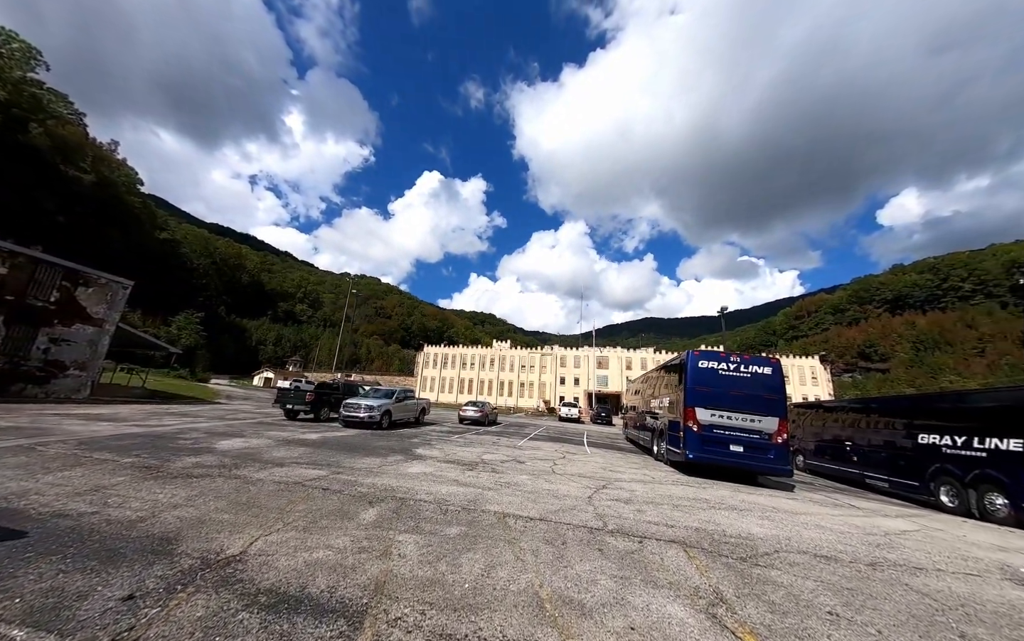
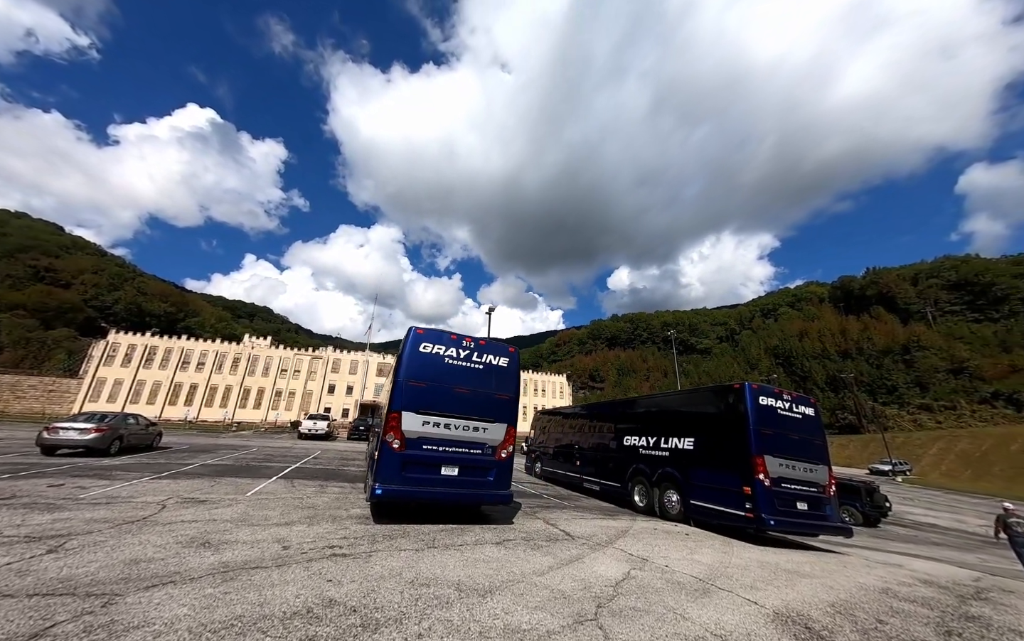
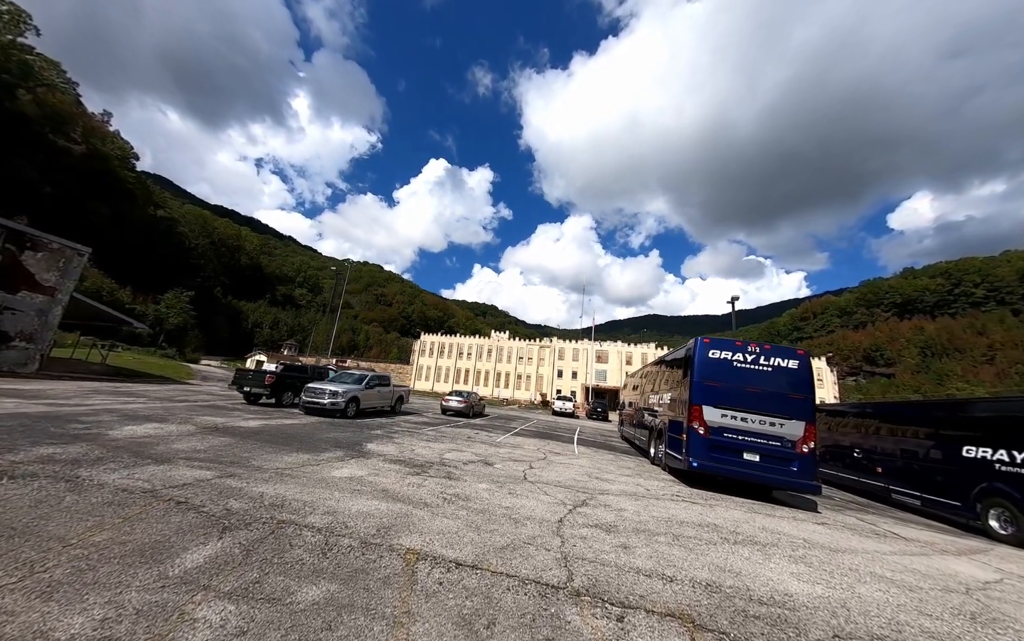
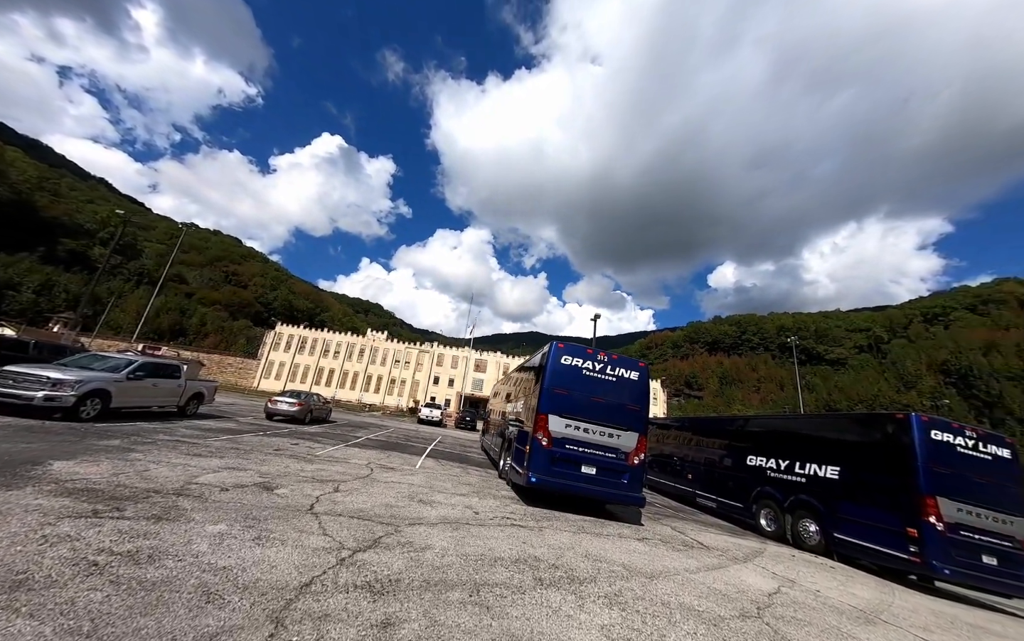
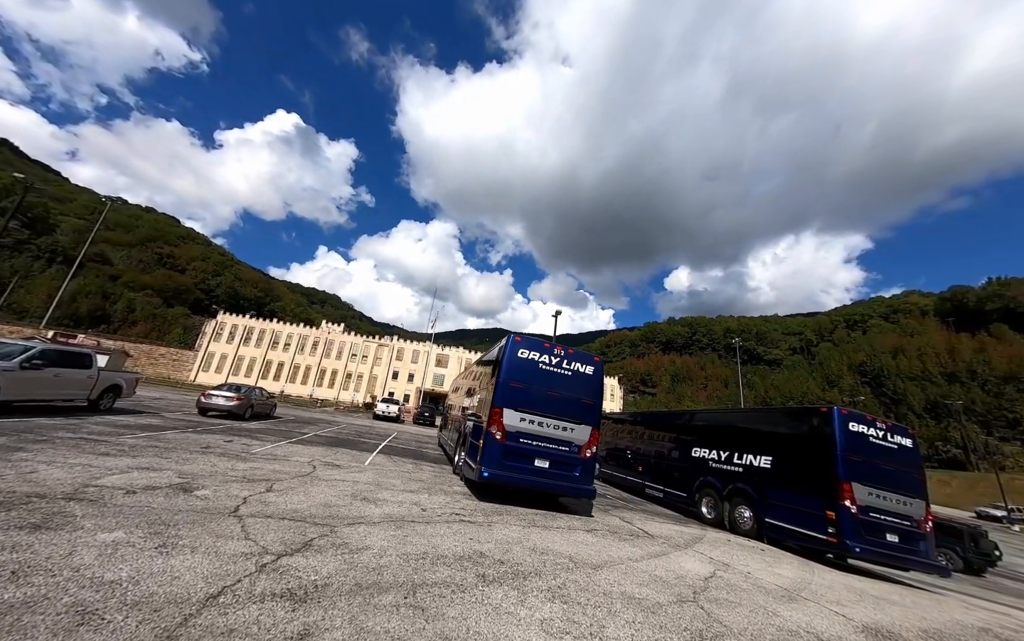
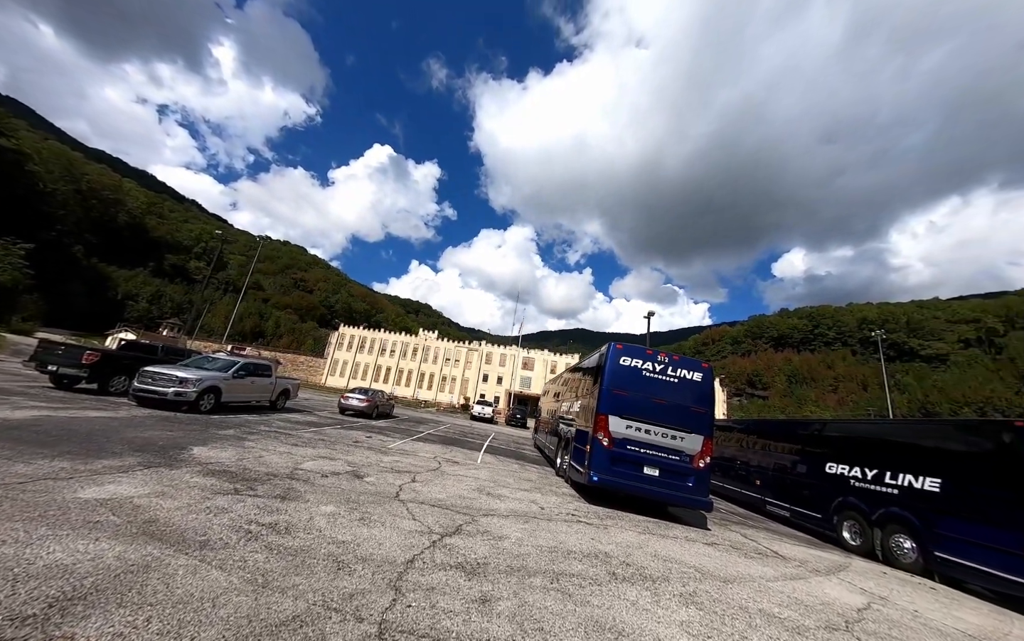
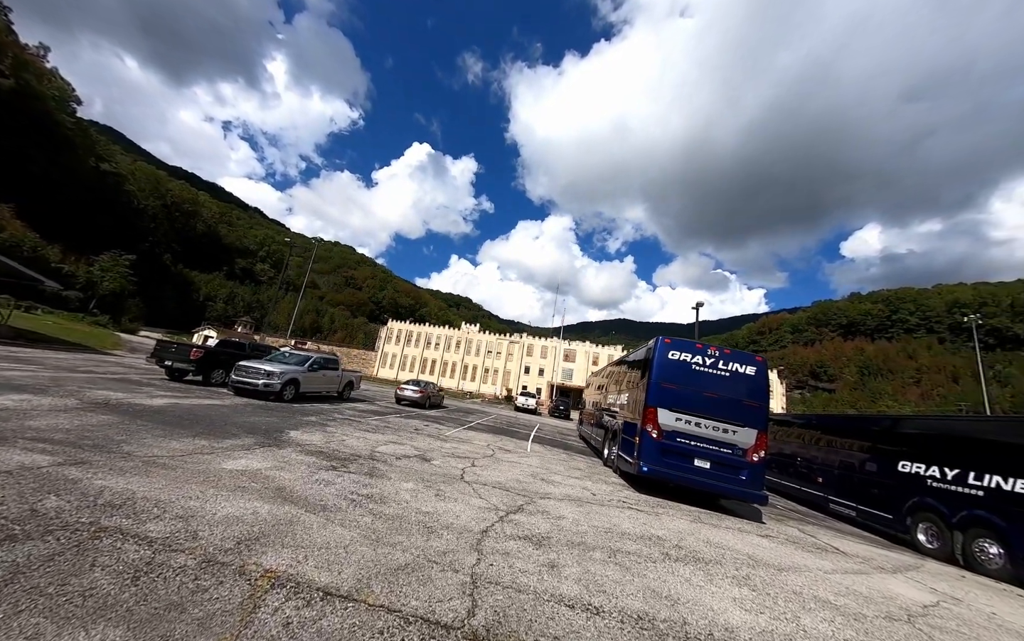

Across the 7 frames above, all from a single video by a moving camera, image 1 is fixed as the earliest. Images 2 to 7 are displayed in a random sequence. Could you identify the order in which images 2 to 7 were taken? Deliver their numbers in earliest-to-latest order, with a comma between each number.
3, 7, 6, 4, 5, 2
